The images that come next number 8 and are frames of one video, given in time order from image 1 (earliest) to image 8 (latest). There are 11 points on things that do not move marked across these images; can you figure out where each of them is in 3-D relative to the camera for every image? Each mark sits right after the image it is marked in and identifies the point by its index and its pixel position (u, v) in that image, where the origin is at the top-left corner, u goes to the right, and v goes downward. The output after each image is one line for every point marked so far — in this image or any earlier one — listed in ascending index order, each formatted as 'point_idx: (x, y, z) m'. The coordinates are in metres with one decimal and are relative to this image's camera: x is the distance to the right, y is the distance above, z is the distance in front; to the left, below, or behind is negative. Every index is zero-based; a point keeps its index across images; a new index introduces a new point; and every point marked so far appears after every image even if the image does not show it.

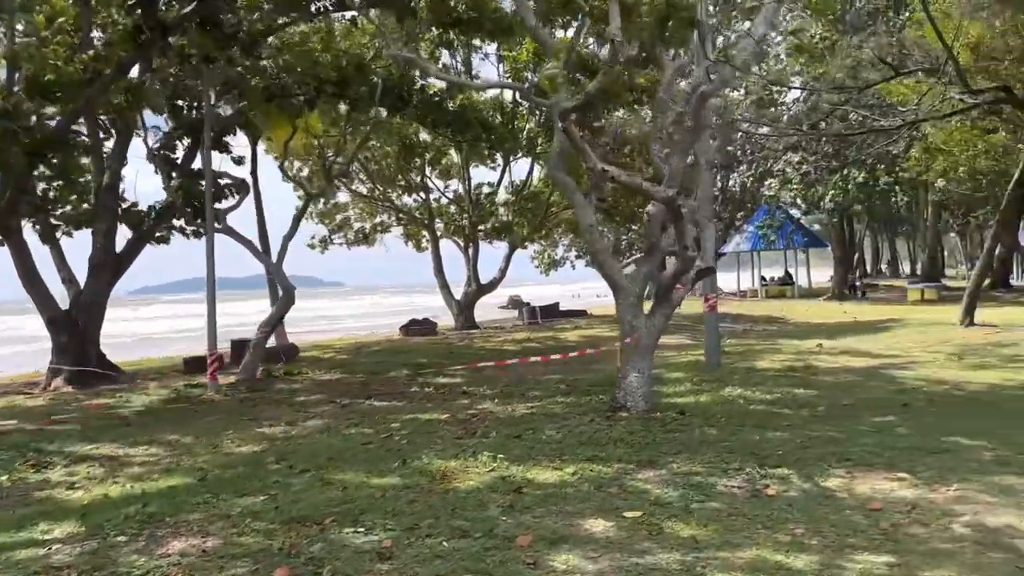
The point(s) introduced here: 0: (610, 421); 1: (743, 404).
0: (+0.9, -1.2, +7.7) m
1: (+2.4, -1.2, +8.5) m
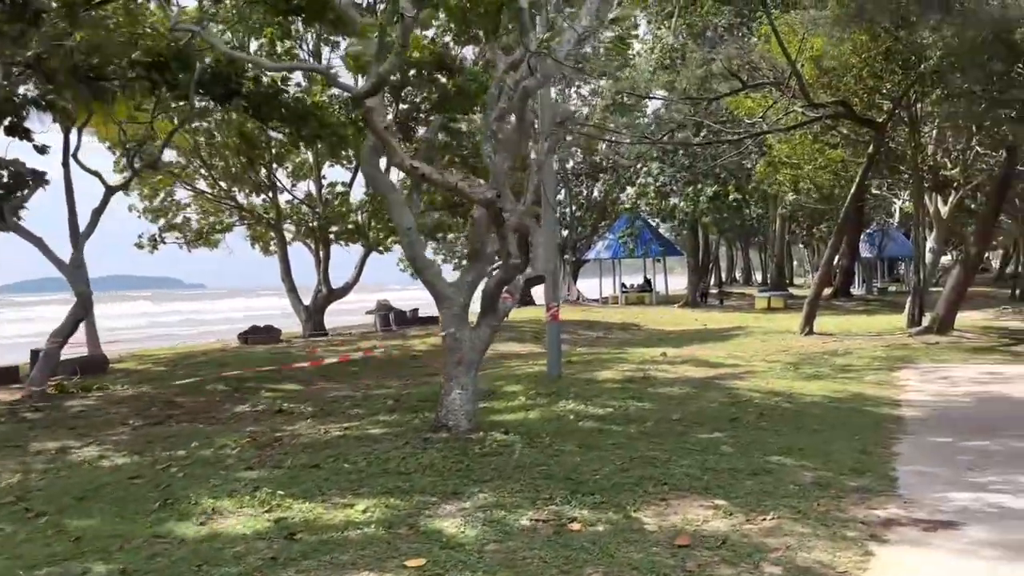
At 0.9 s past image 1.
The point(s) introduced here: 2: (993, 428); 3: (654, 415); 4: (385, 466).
0: (-0.7, -1.3, +7.0) m
1: (+0.6, -1.3, +8.0) m
2: (+4.6, -1.3, +7.9) m
3: (+1.5, -1.3, +8.4) m
4: (-1.0, -1.4, +6.3) m
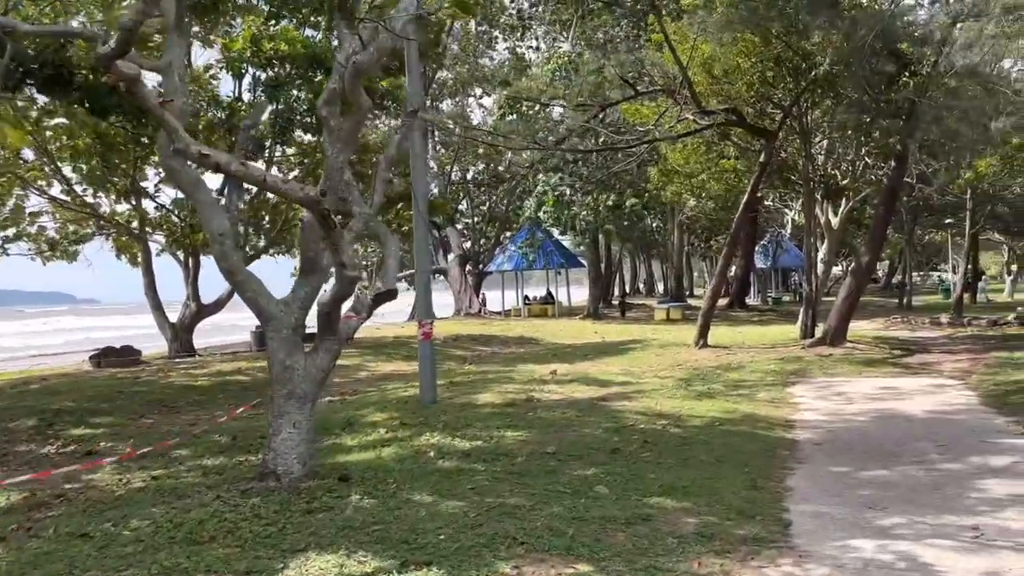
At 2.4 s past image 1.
0: (-1.9, -1.5, +5.7) m
1: (-0.7, -1.4, +6.9) m
2: (+3.3, -1.4, +7.2) m
3: (+0.1, -1.4, +7.4) m
4: (-2.0, -1.5, +5.0) m
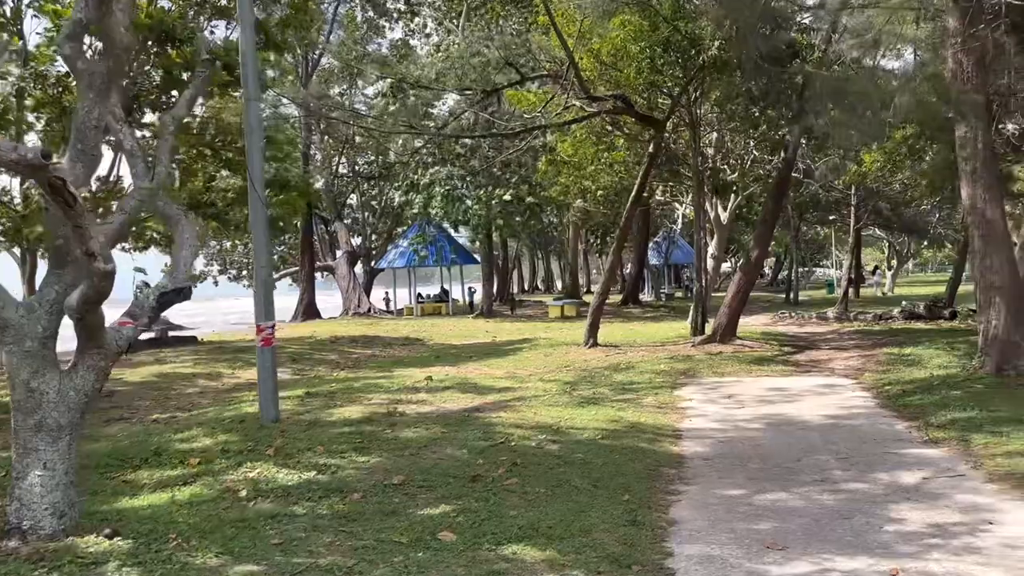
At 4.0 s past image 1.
0: (-2.8, -1.4, +4.2) m
1: (-1.8, -1.4, +5.5) m
2: (+2.1, -1.4, +6.3) m
3: (-1.1, -1.4, +6.1) m
4: (-2.9, -1.5, +3.5) m
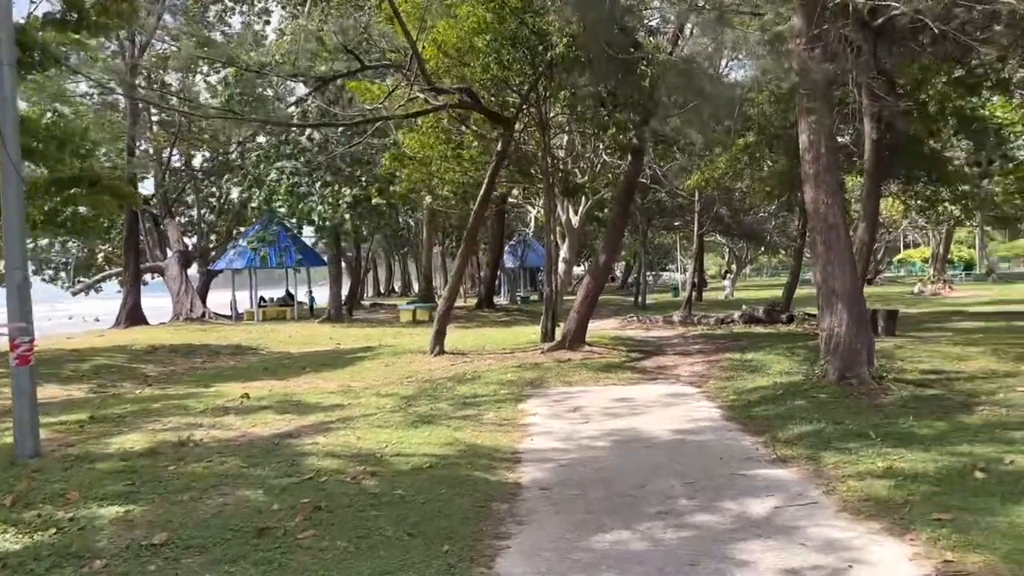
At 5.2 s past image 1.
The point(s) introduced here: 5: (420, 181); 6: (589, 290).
0: (-3.7, -1.5, +2.7) m
1: (-2.9, -1.5, +4.2) m
2: (+0.8, -1.4, +5.6) m
3: (-2.3, -1.5, +4.9) m
4: (-3.7, -1.5, +2.0) m
5: (-2.3, +2.6, +20.1) m
6: (+1.5, 0.0, +15.6) m
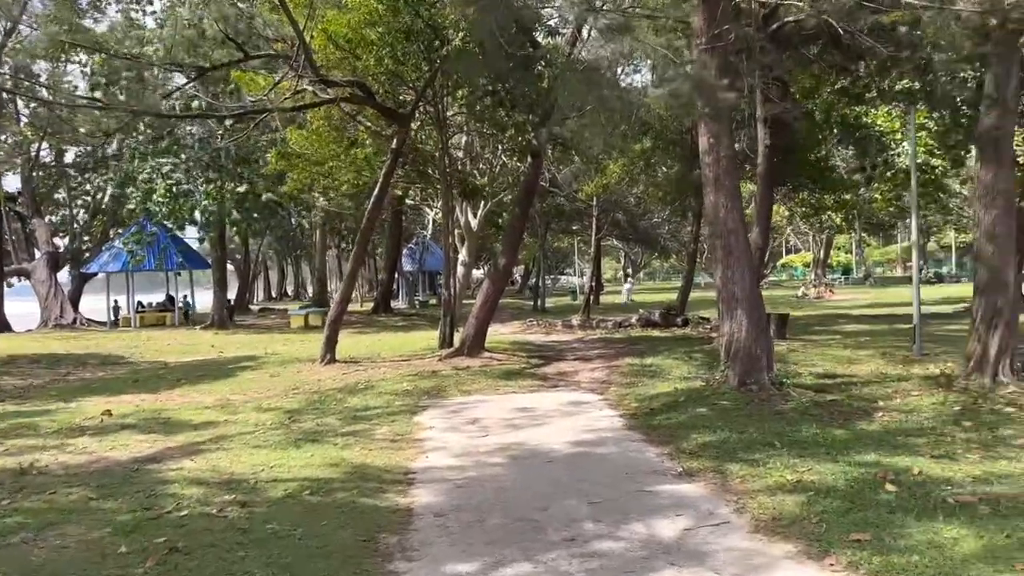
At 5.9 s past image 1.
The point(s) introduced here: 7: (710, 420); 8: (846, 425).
0: (-4.0, -1.5, +1.7) m
1: (-3.4, -1.5, +3.3) m
2: (+0.1, -1.5, +5.1) m
3: (-2.8, -1.5, +4.1) m
4: (-3.9, -1.5, +1.0) m
5: (-4.7, +2.5, +19.1) m
6: (-0.4, -0.1, +15.1) m
7: (+1.9, -1.3, +8.0) m
8: (+3.0, -1.2, +7.5) m
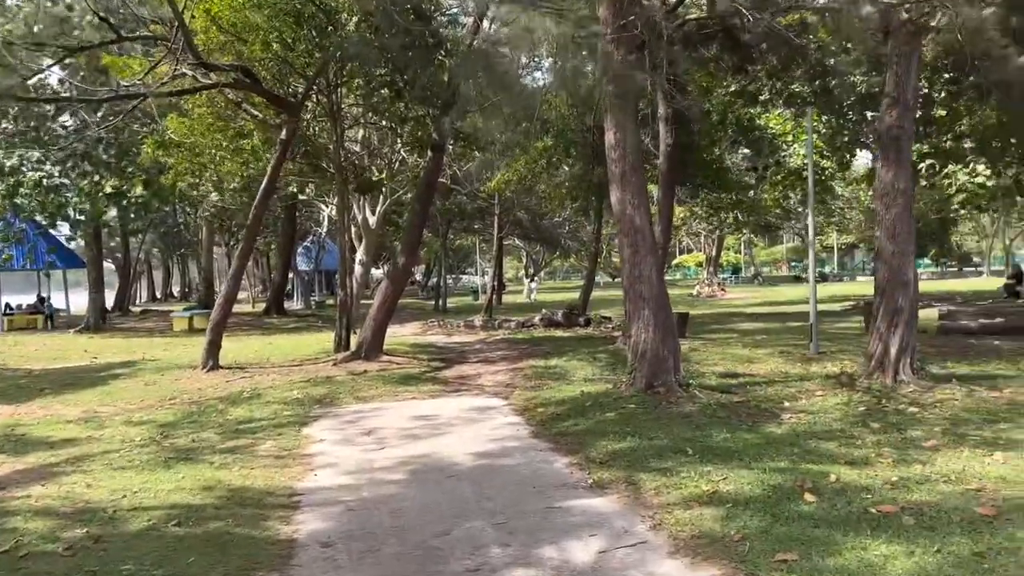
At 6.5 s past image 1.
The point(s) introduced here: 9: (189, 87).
0: (-4.1, -1.5, +0.7) m
1: (-3.7, -1.5, +2.4) m
2: (-0.4, -1.5, +4.6) m
3: (-3.3, -1.5, +3.2) m
4: (-3.9, -1.6, 0.0) m
5: (-6.9, +2.5, +17.9) m
6: (-2.2, -0.1, +14.4) m
7: (+1.0, -1.3, +7.6) m
8: (+2.2, -1.2, +7.3) m
9: (-5.3, +3.3, +13.7) m
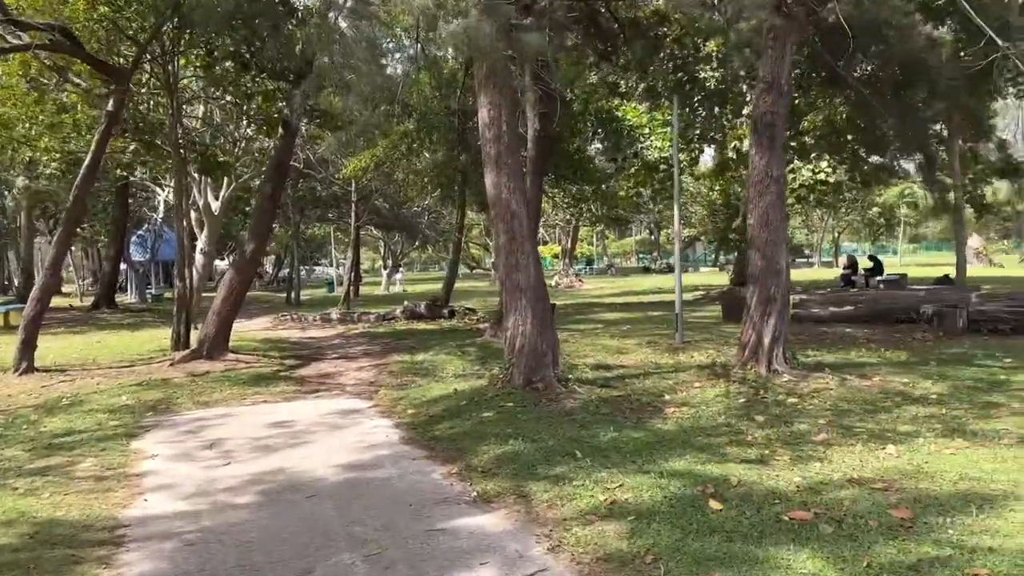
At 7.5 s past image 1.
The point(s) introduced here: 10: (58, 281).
0: (-4.0, -1.5, -0.7) m
1: (-3.9, -1.5, +1.0) m
2: (-1.0, -1.4, +3.8) m
3: (-3.5, -1.5, +1.9) m
4: (-3.6, -1.6, -1.3) m
5: (-9.7, +2.7, +15.8) m
6: (-4.4, 0.0, +13.2) m
7: (-0.1, -1.2, +7.0) m
8: (+1.1, -1.2, +6.9) m
9: (-7.4, +3.4, +11.9) m
10: (-6.9, +0.1, +12.6) m
